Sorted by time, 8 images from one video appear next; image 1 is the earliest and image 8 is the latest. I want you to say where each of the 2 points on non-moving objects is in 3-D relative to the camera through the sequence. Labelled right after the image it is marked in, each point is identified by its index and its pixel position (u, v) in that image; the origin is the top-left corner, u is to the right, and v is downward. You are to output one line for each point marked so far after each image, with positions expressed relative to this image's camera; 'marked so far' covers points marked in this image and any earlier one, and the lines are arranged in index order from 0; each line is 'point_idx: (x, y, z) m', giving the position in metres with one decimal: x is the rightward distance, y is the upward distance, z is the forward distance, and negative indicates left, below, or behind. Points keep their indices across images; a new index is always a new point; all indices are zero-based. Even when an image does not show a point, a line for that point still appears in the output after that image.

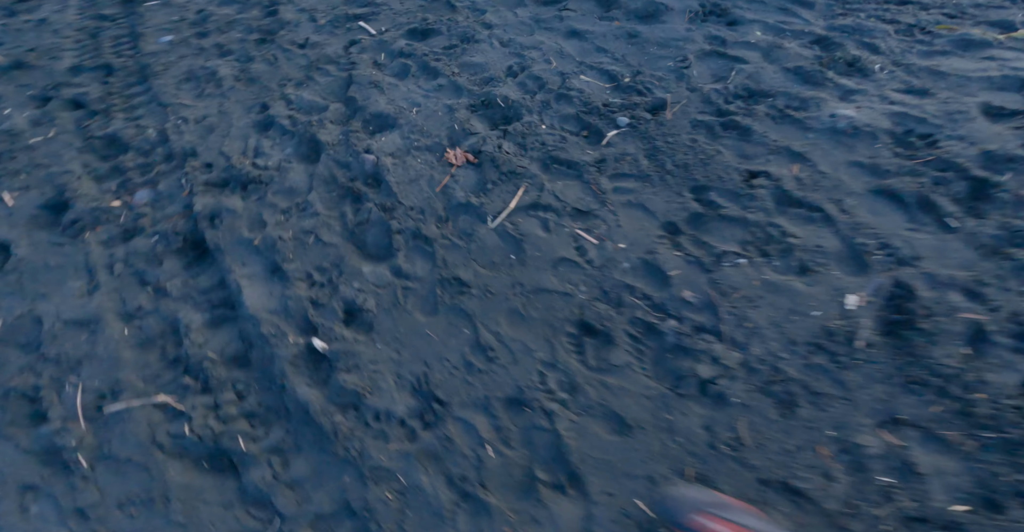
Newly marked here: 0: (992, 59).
0: (+1.6, +0.7, +1.9) m
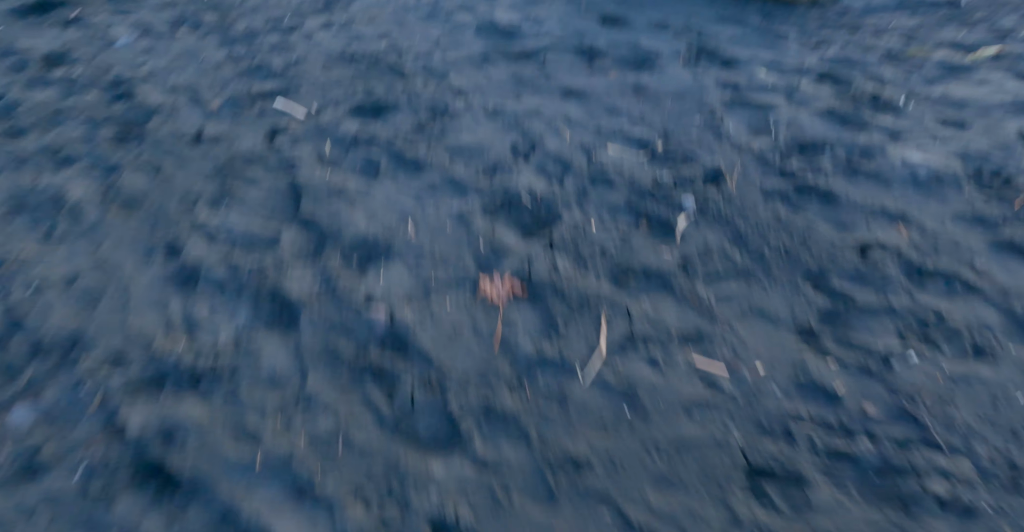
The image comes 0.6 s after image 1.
0: (+1.7, +0.6, +1.9) m
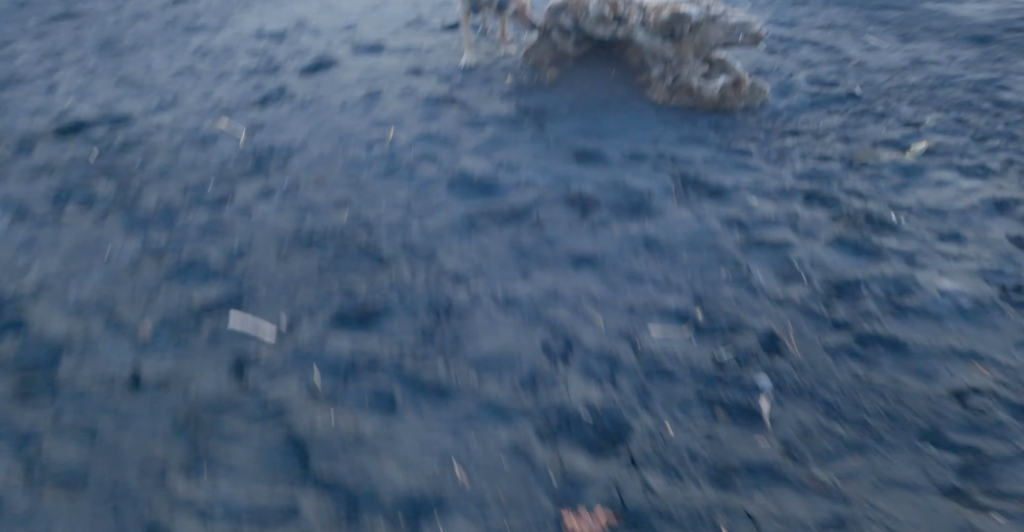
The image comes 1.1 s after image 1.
0: (+1.7, +0.3, +2.1) m
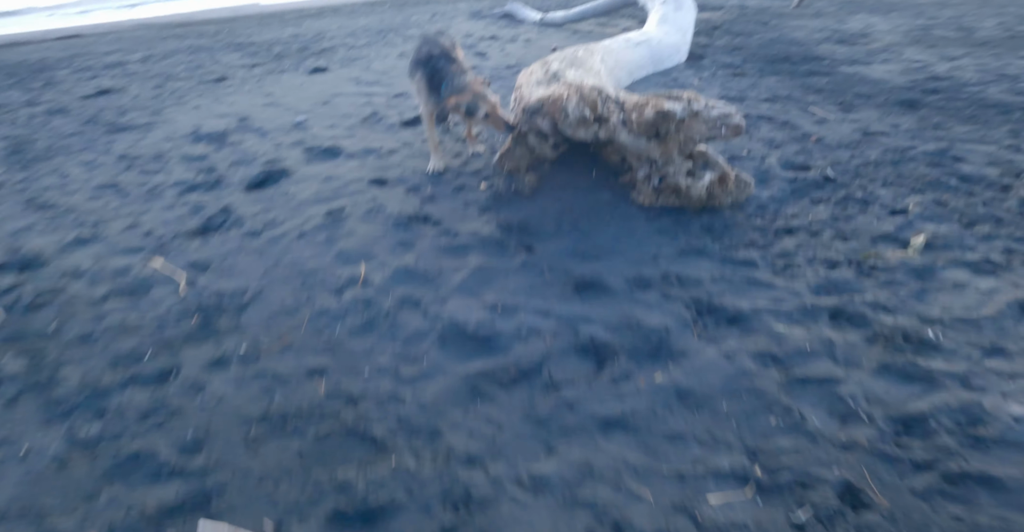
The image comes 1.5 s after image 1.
0: (+1.8, -0.1, +2.1) m
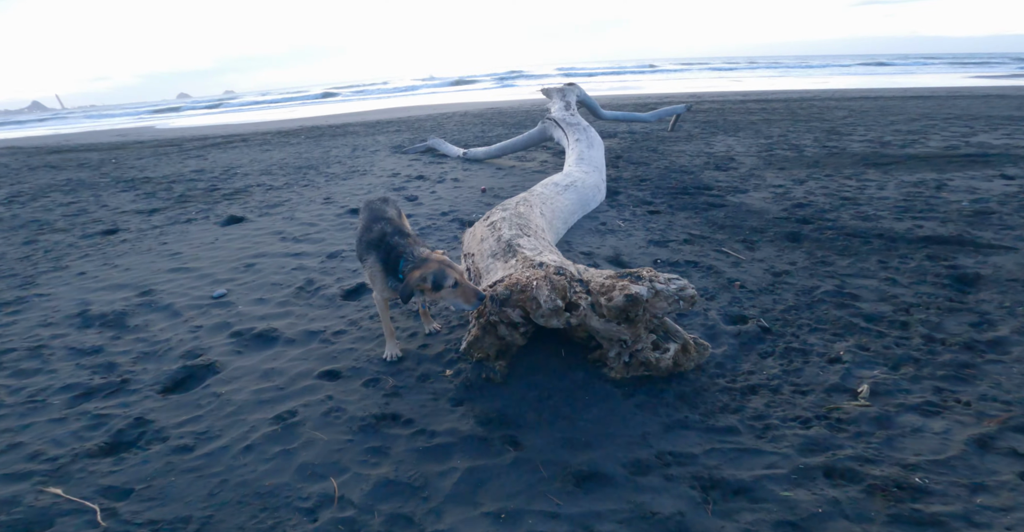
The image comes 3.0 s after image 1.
0: (+1.8, -0.7, +2.4) m
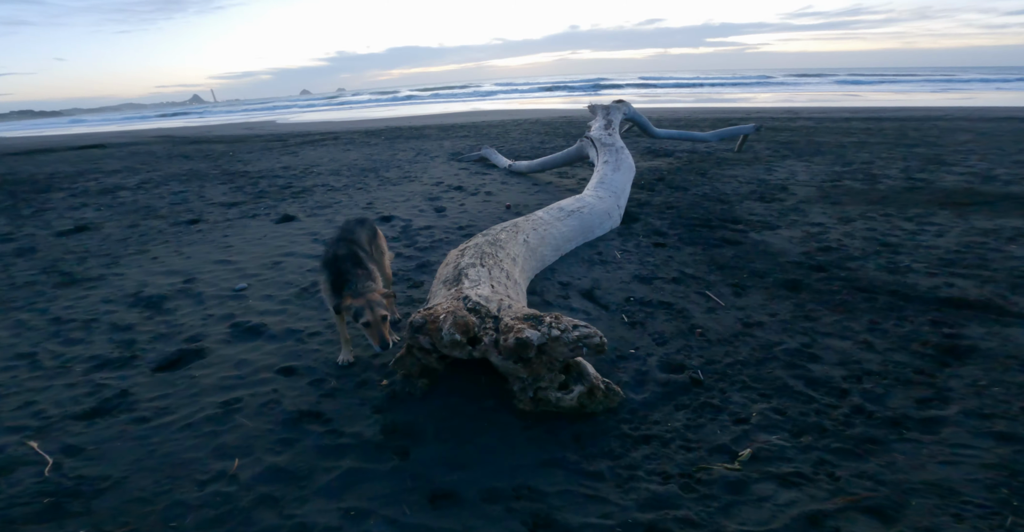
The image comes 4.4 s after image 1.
0: (+1.1, -1.0, +2.4) m
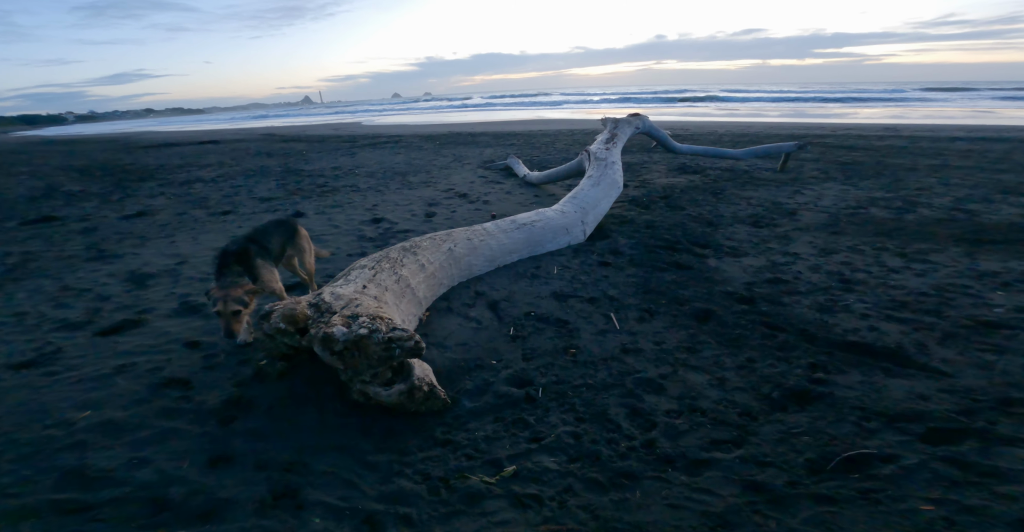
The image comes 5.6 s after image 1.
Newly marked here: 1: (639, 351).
0: (-0.1, -1.2, +2.5) m
1: (+1.0, -0.6, +4.1) m
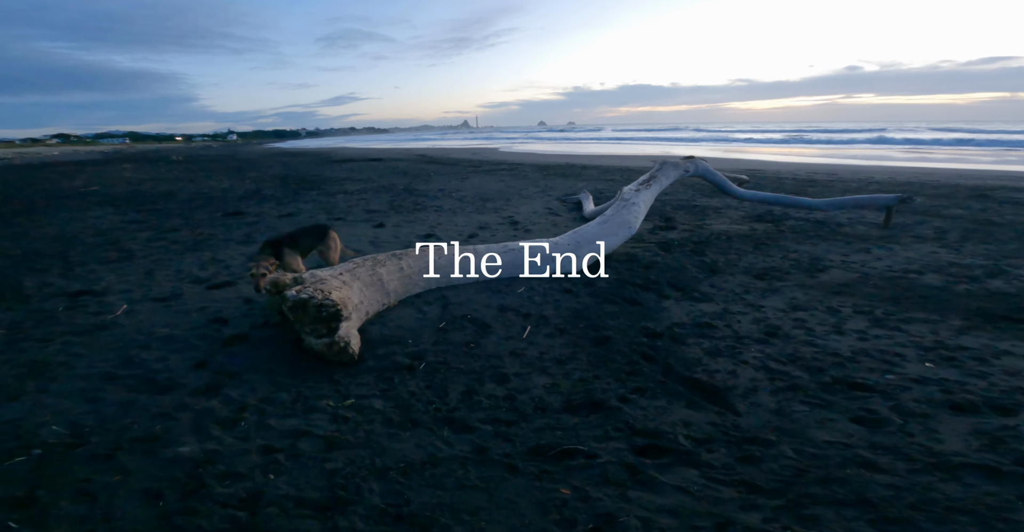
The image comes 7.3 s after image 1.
0: (-1.5, -1.1, +3.9) m
1: (+0.1, -0.8, +5.1) m
